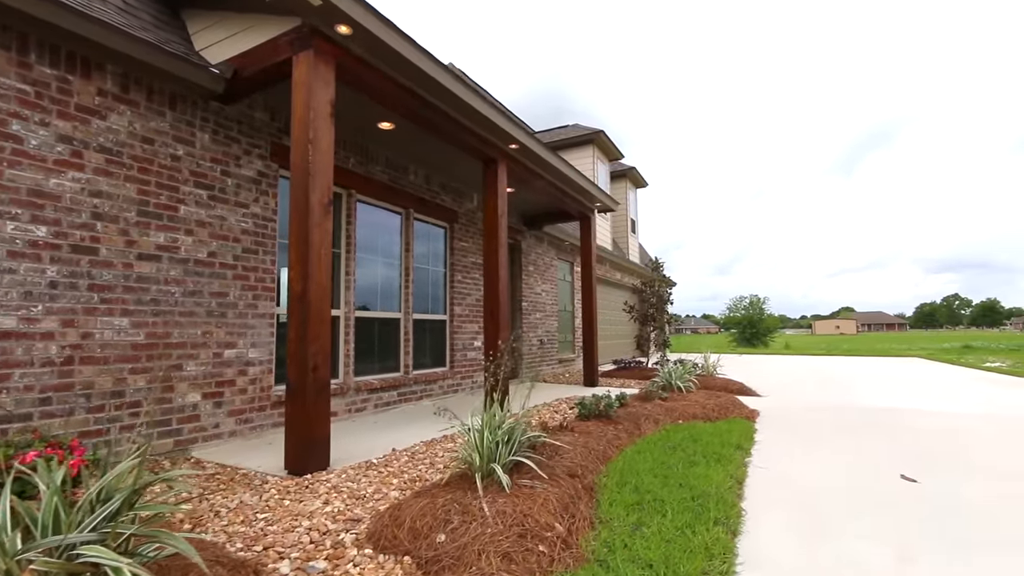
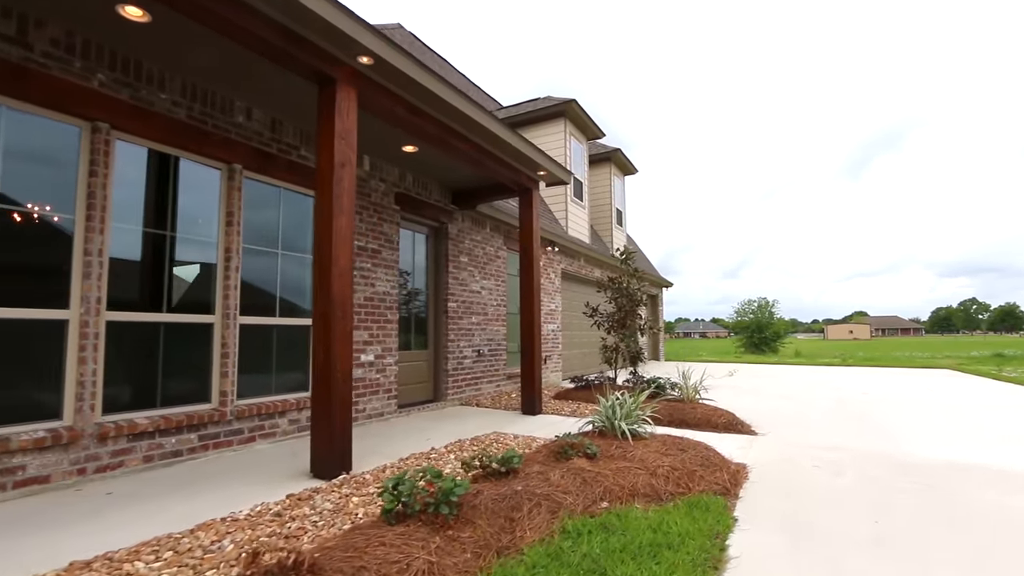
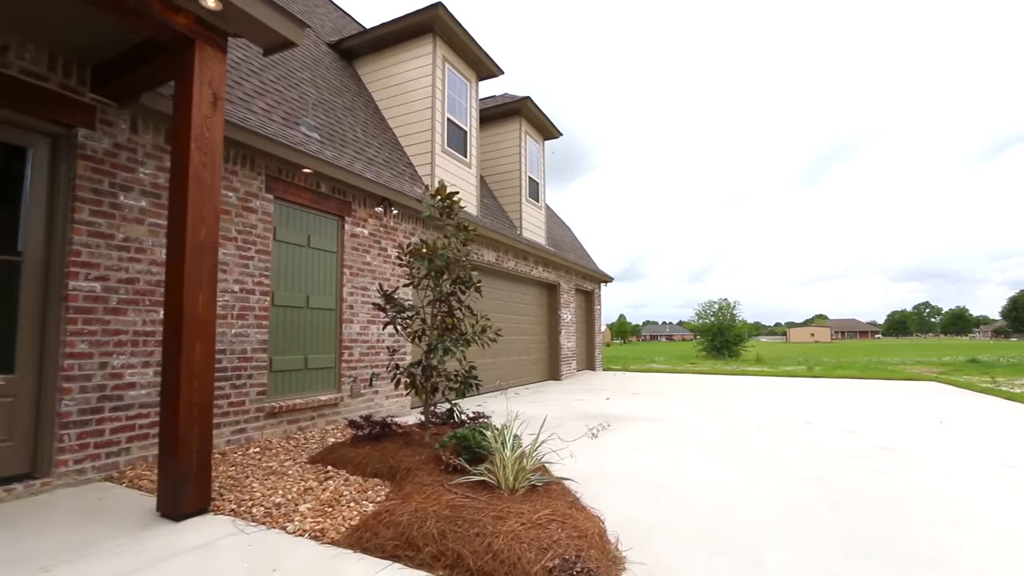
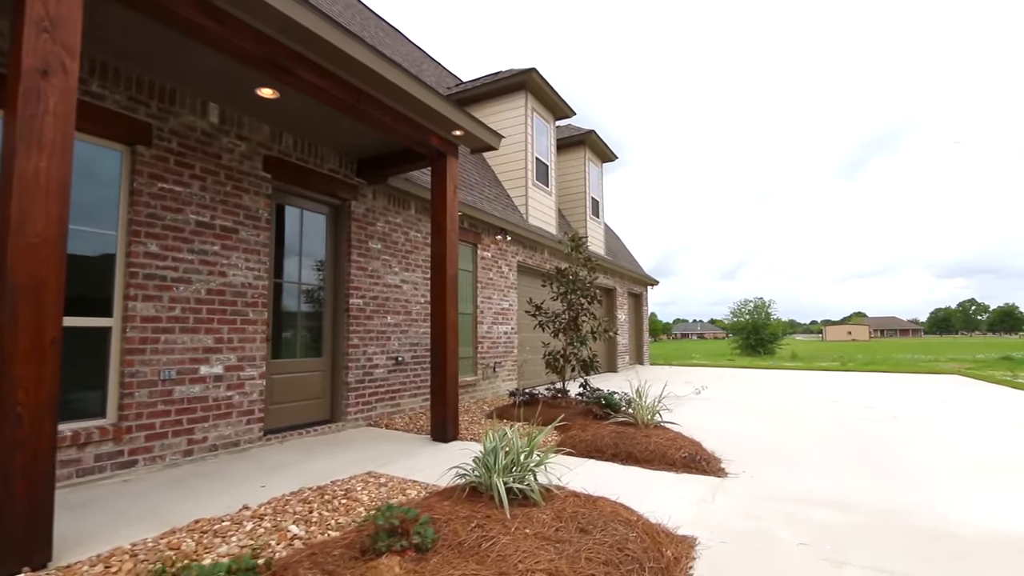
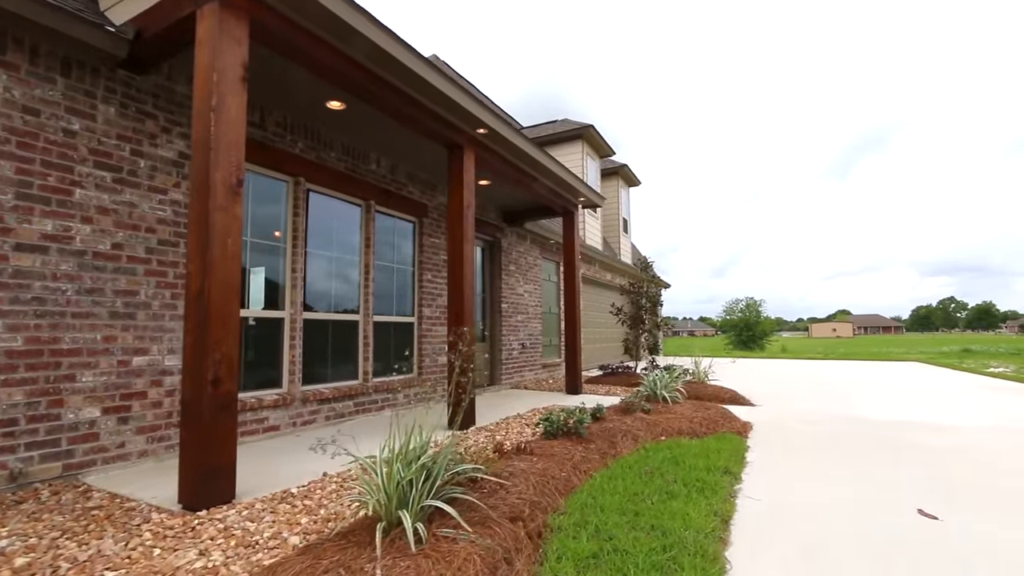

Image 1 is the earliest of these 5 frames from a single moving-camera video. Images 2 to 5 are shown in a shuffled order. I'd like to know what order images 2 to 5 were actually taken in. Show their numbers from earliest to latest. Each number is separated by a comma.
5, 2, 4, 3
